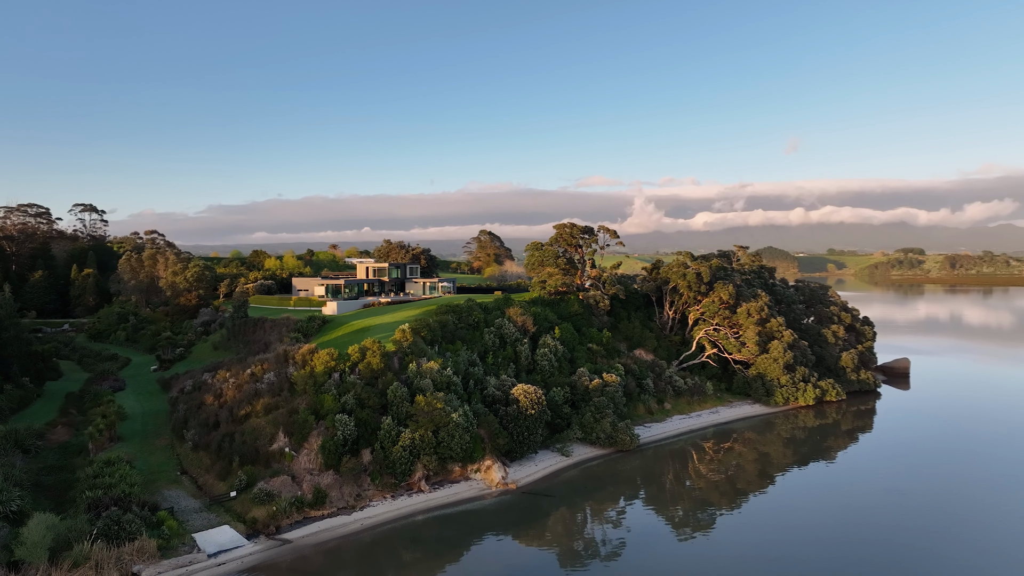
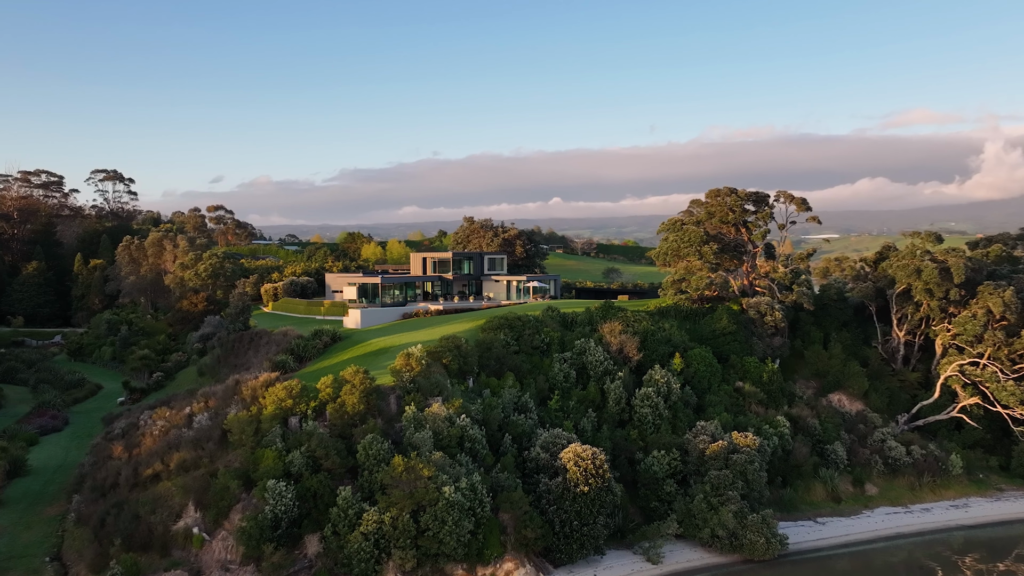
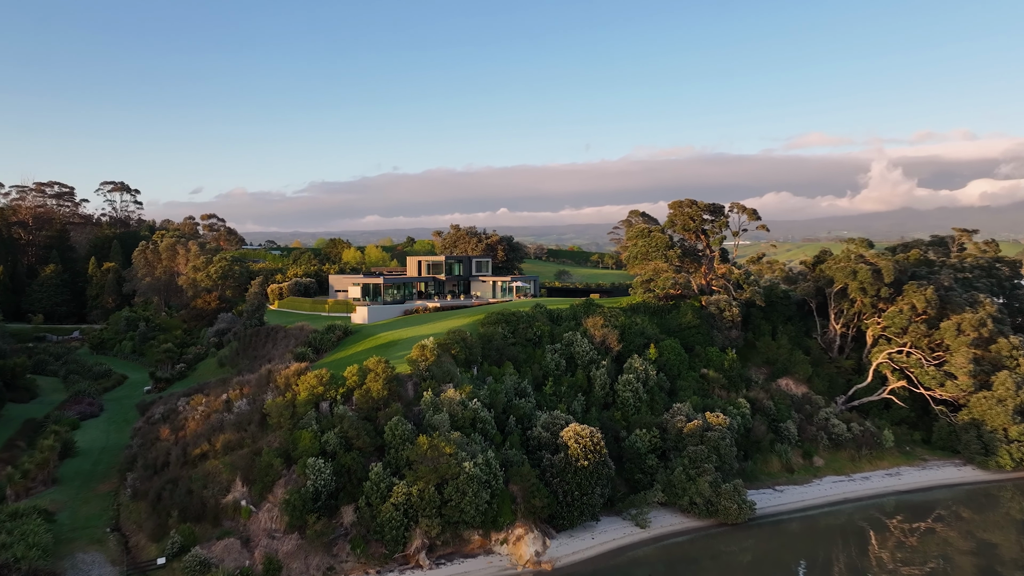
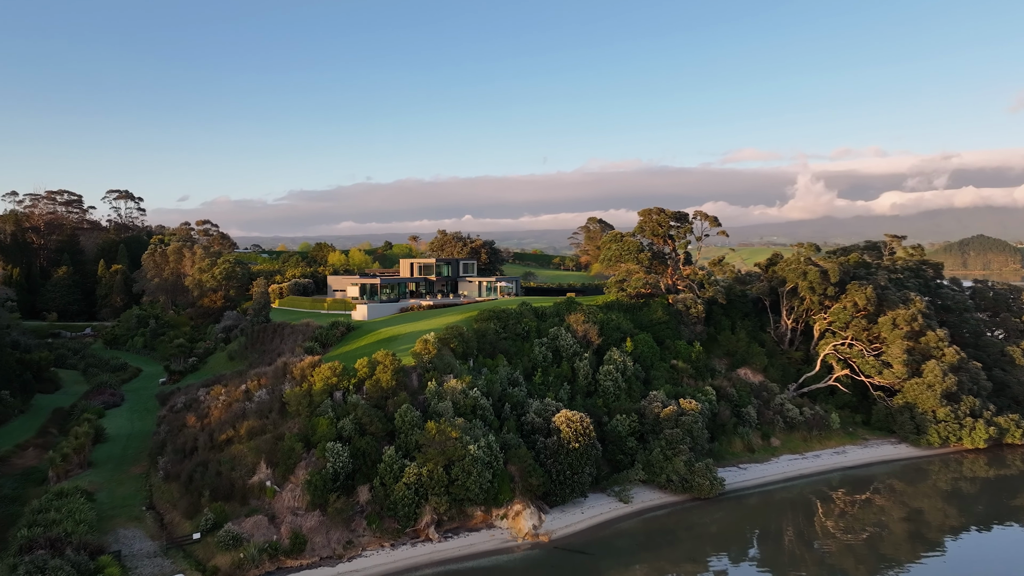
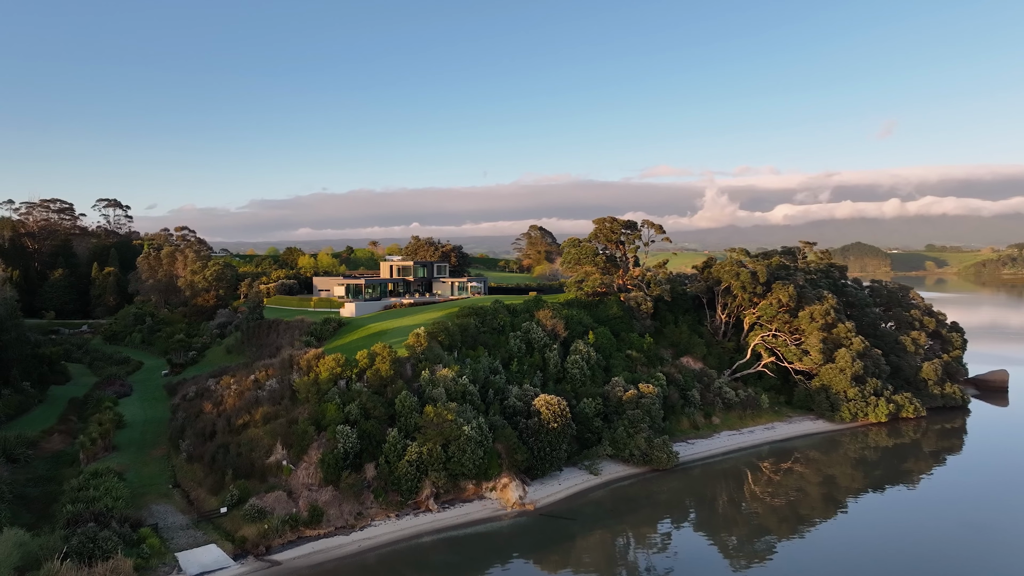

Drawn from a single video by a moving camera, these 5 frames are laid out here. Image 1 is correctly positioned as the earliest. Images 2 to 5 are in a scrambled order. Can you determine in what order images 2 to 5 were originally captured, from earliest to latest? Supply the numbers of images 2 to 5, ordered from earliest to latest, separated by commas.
5, 4, 3, 2
